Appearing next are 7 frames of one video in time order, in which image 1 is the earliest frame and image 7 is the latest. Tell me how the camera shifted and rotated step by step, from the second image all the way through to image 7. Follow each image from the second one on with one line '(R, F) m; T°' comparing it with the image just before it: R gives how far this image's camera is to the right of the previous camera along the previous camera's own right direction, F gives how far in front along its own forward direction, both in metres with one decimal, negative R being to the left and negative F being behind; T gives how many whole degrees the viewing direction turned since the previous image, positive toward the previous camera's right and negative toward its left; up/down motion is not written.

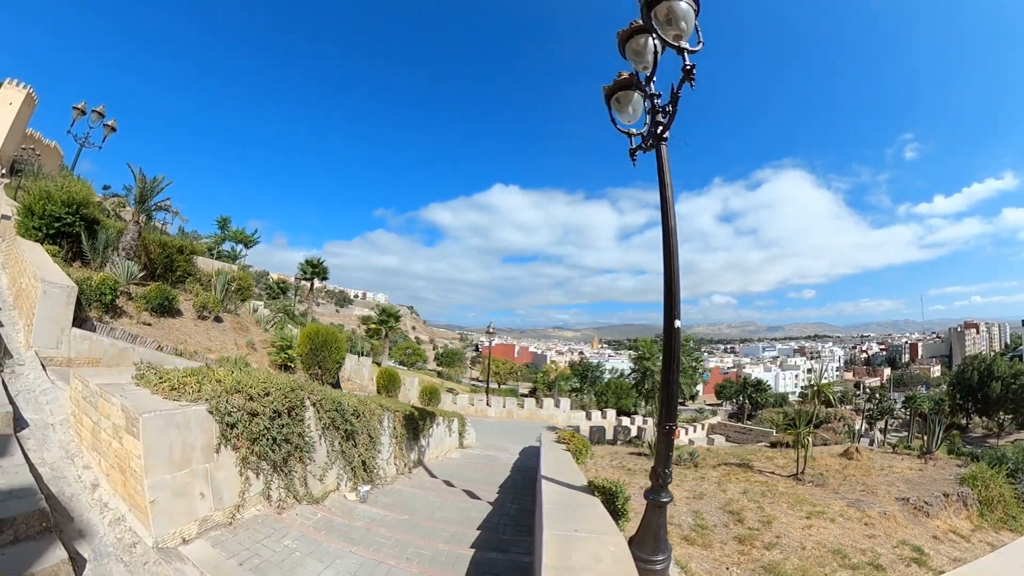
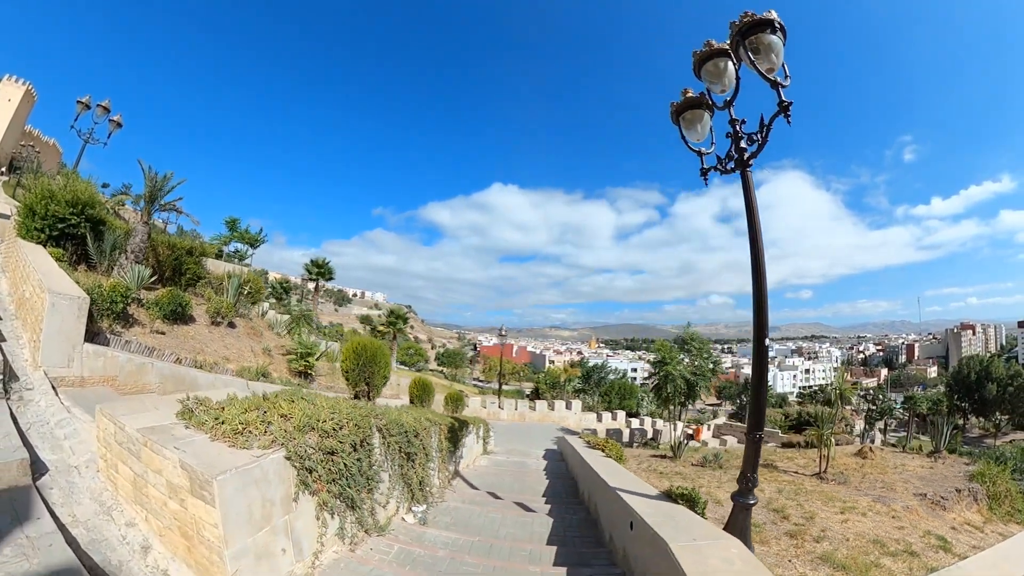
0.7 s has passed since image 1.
(-0.6, -0.3) m; 0°
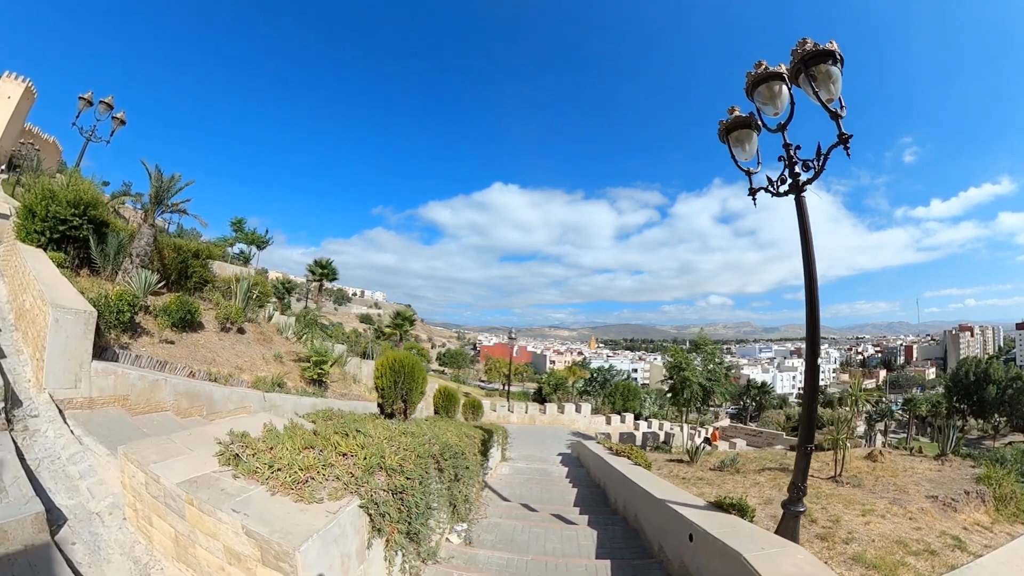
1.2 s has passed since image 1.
(-0.4, -0.2) m; 0°
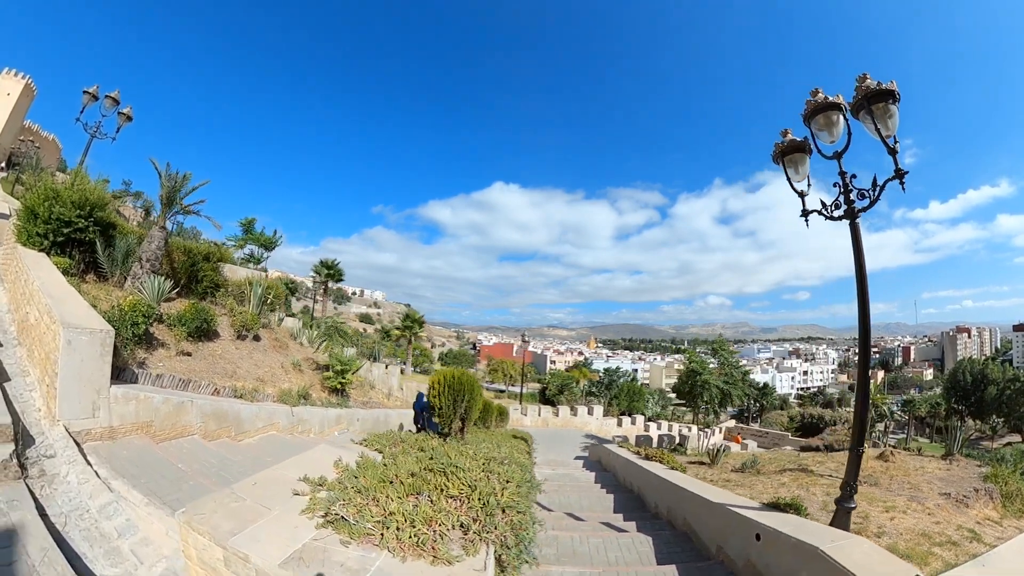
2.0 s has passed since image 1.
(-0.6, -0.4) m; 0°
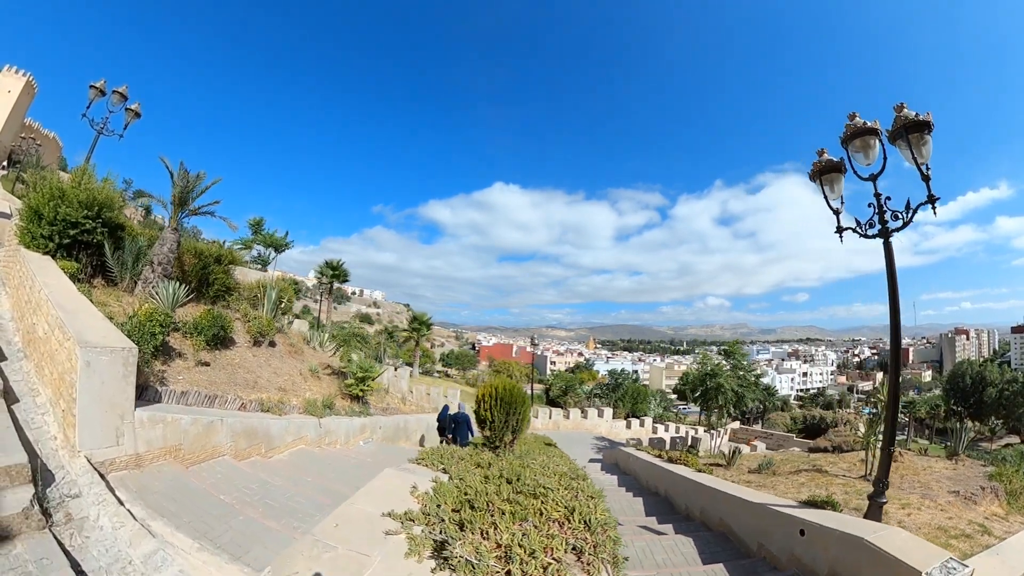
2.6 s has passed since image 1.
(-0.5, -0.3) m; 0°
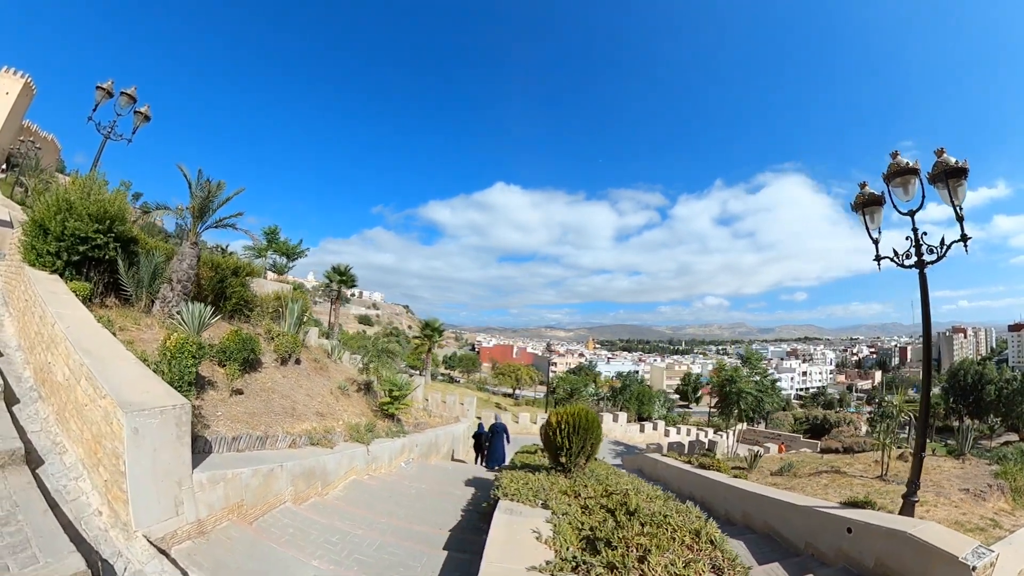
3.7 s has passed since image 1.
(-0.7, -0.5) m; 0°
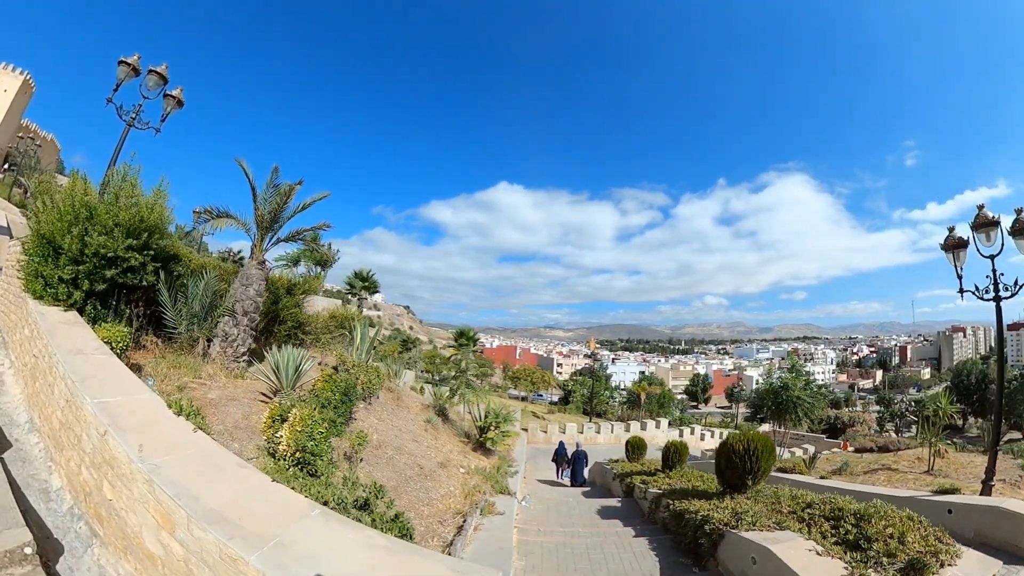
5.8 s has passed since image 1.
(-2.1, -1.2) m; 0°
